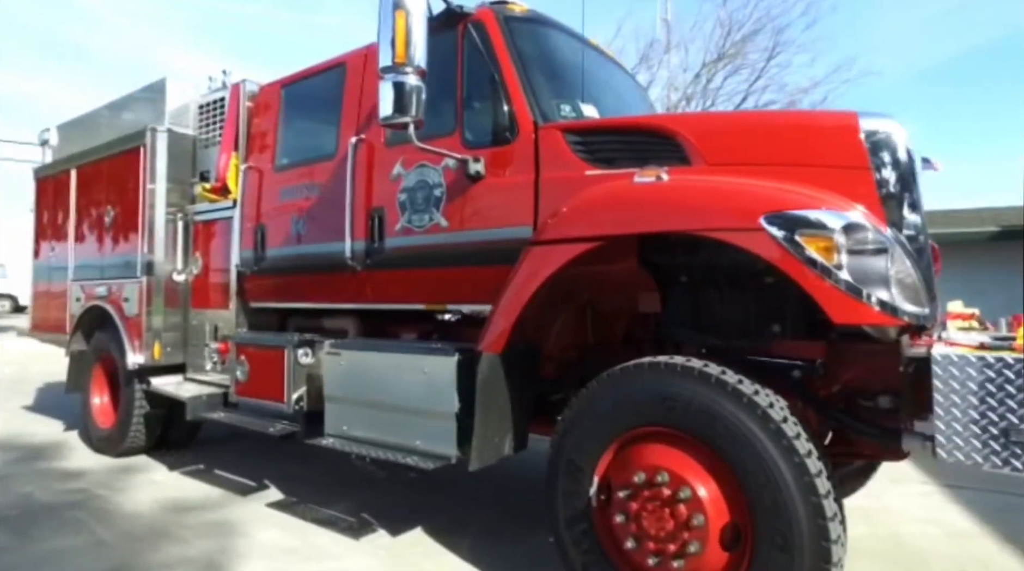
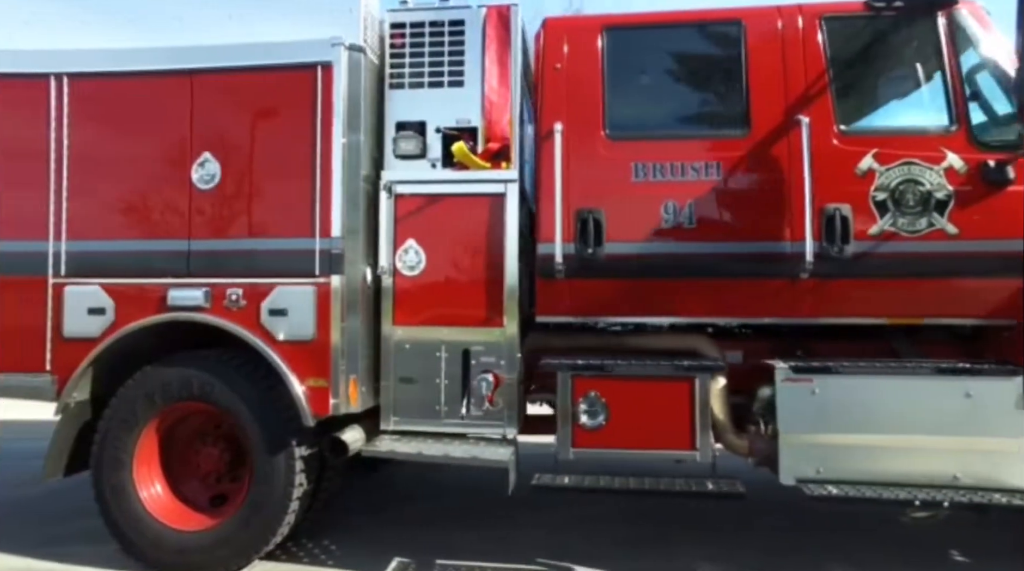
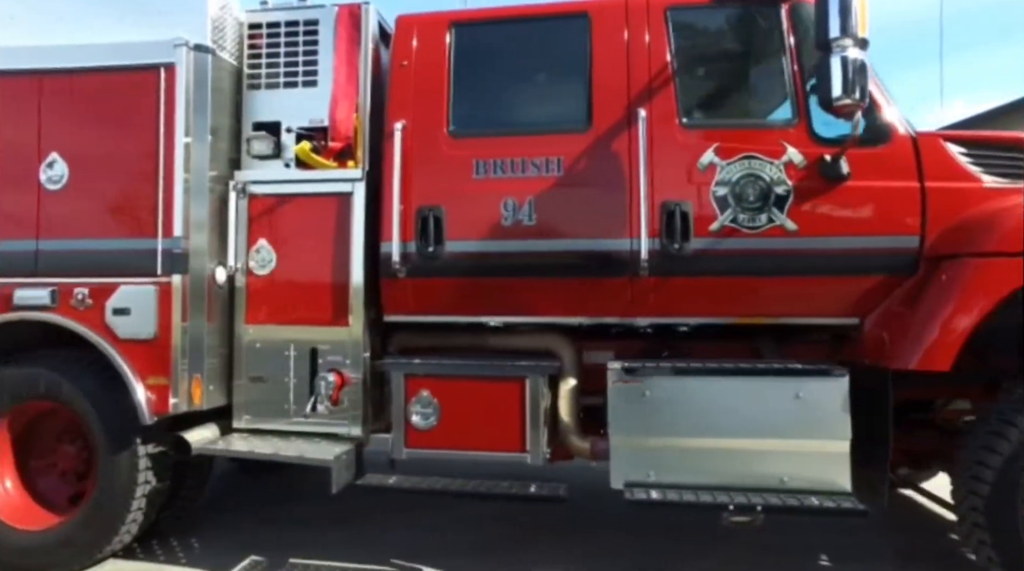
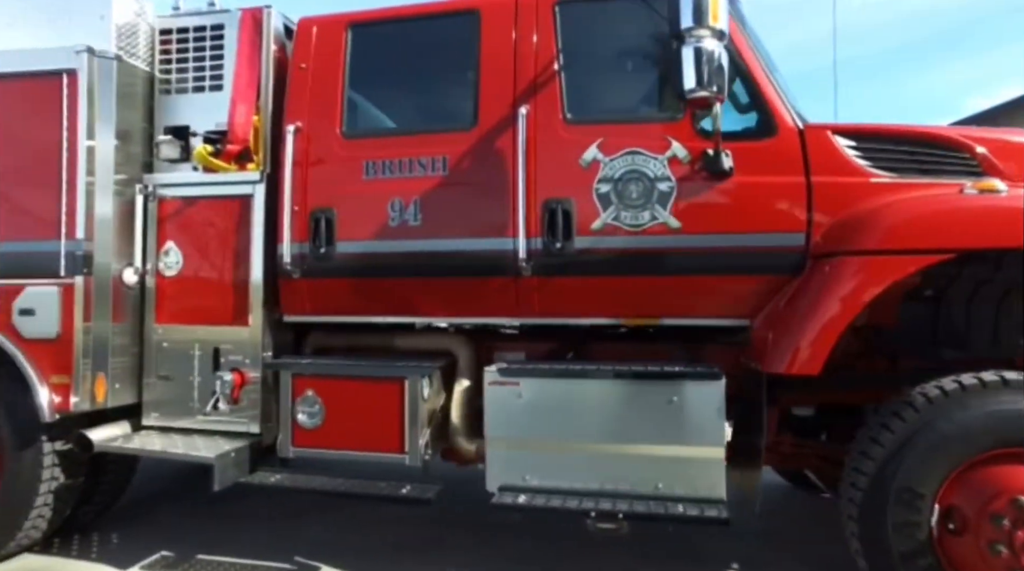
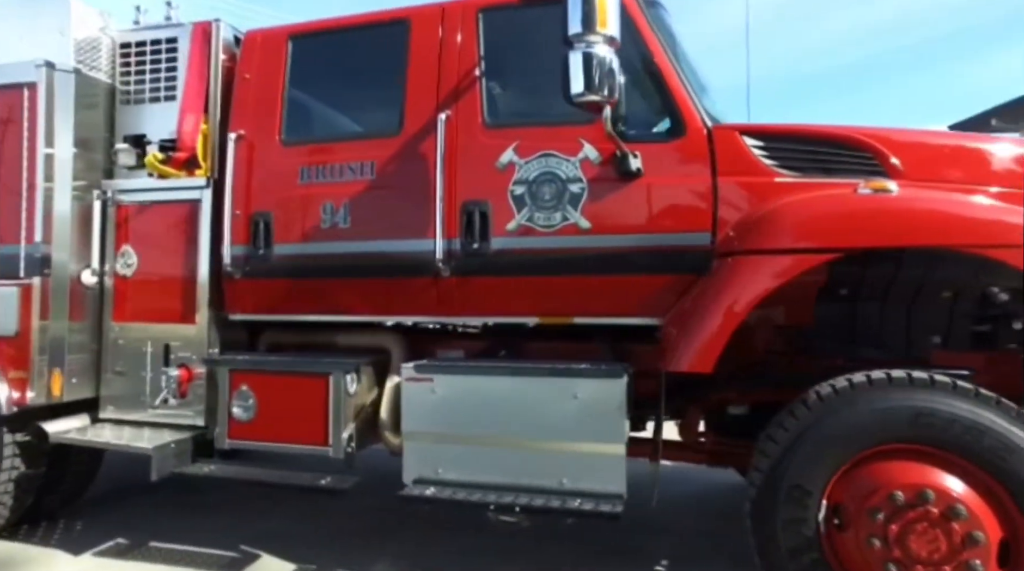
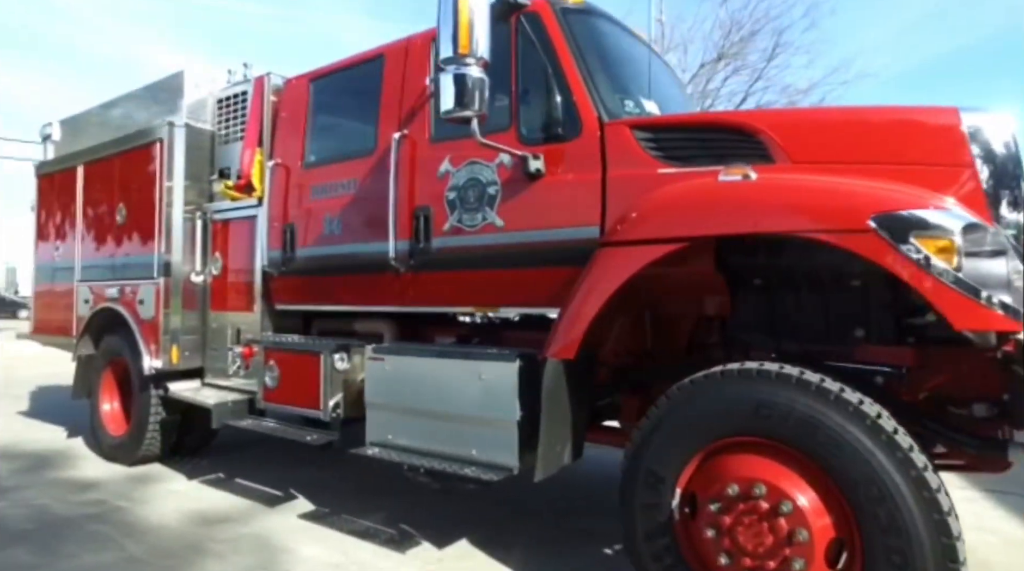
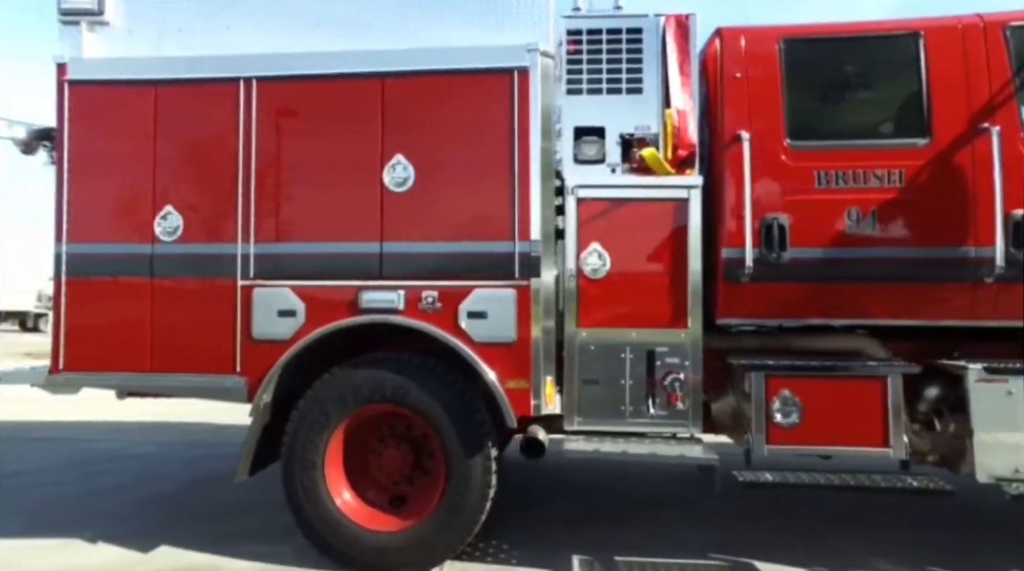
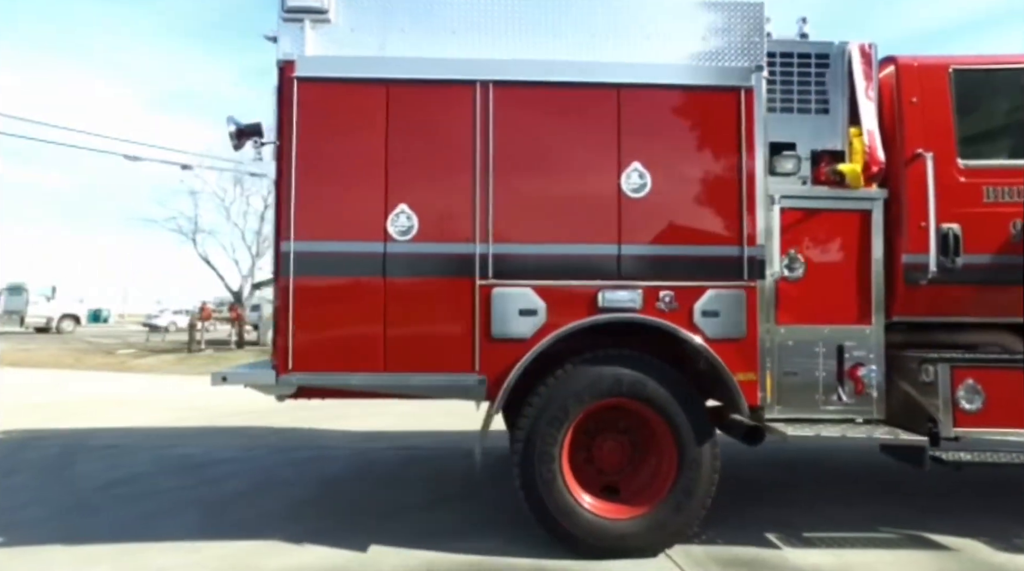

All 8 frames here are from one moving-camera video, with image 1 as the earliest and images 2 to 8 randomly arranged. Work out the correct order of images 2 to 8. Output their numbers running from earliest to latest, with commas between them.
6, 5, 4, 3, 2, 7, 8
